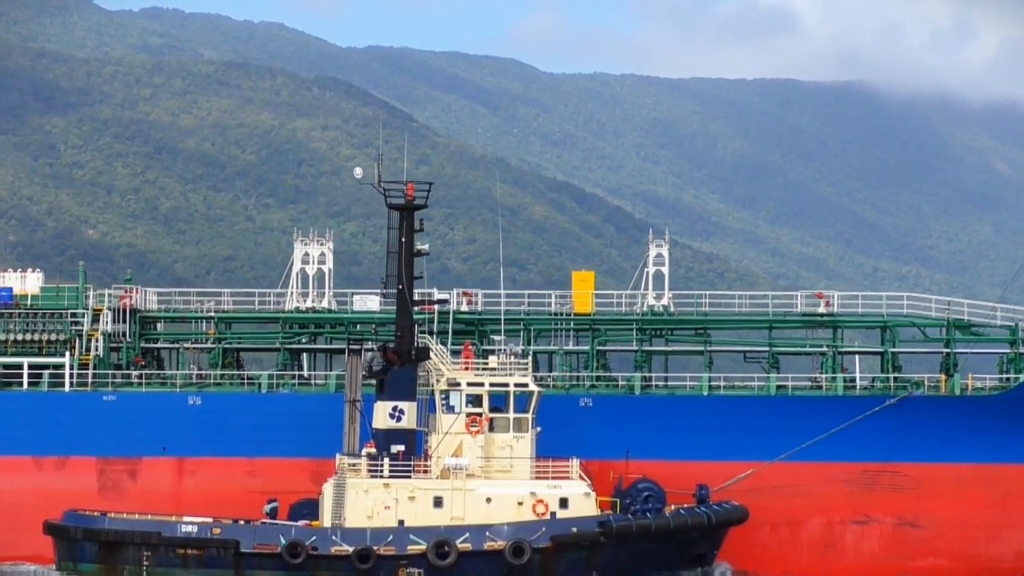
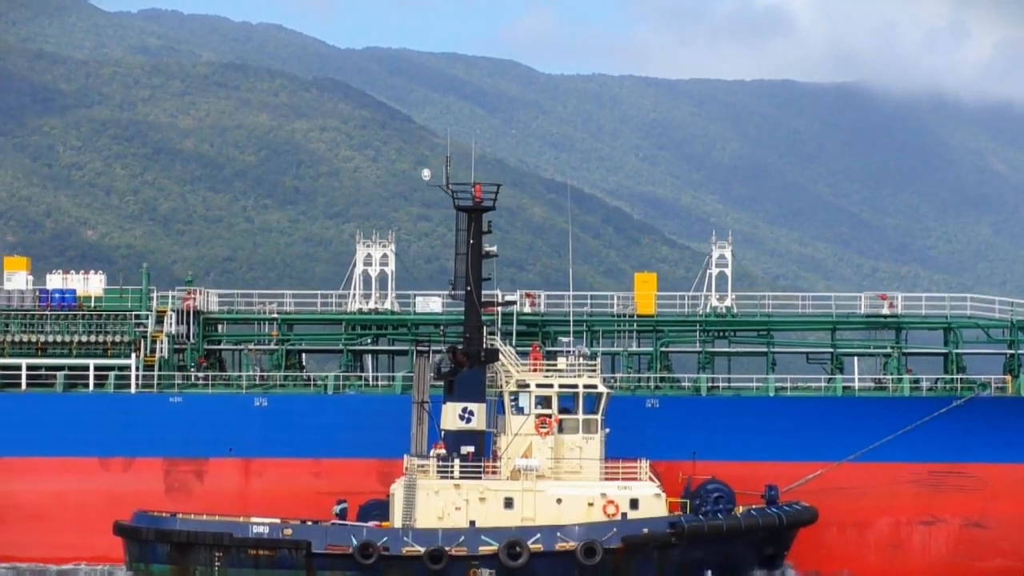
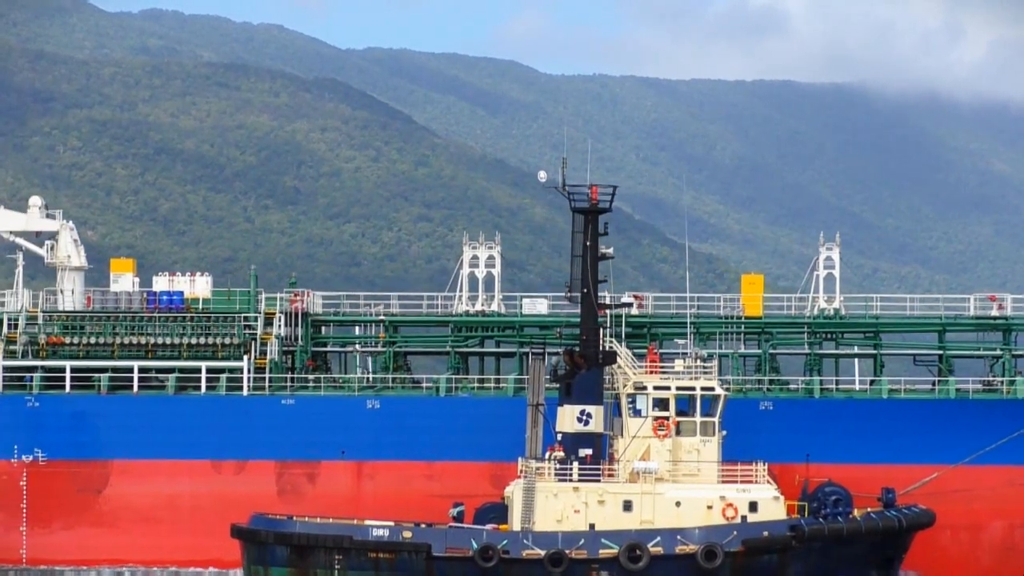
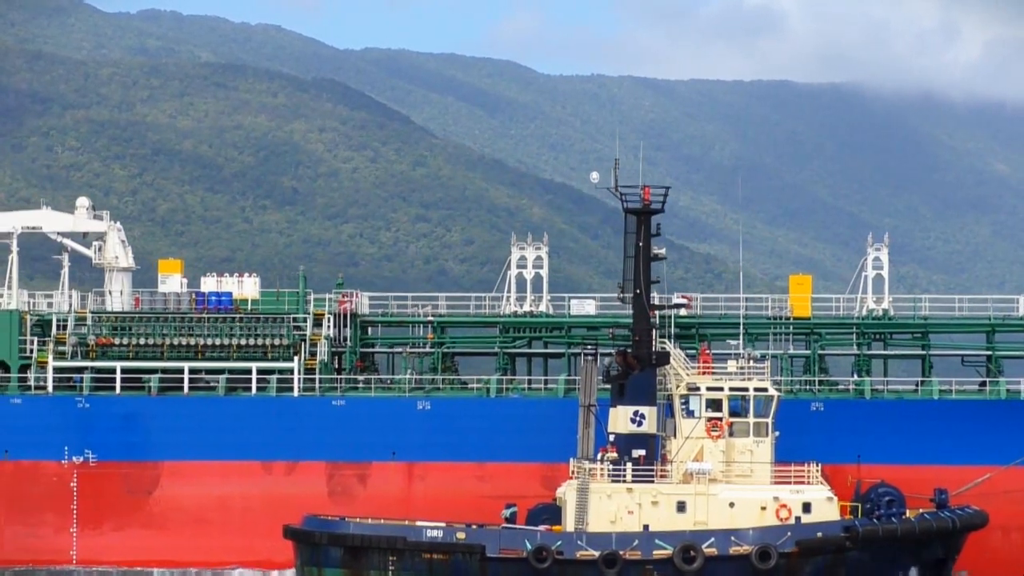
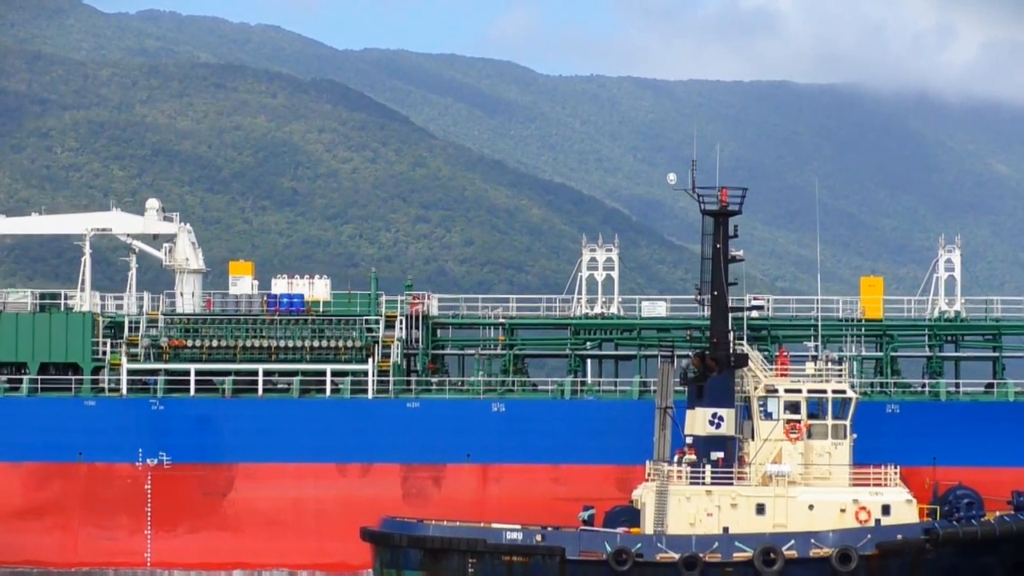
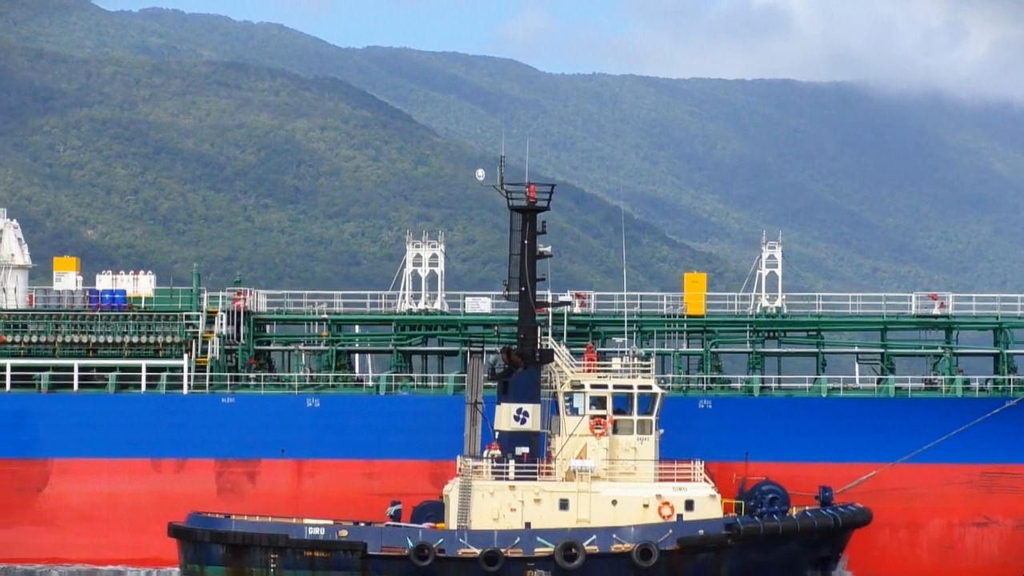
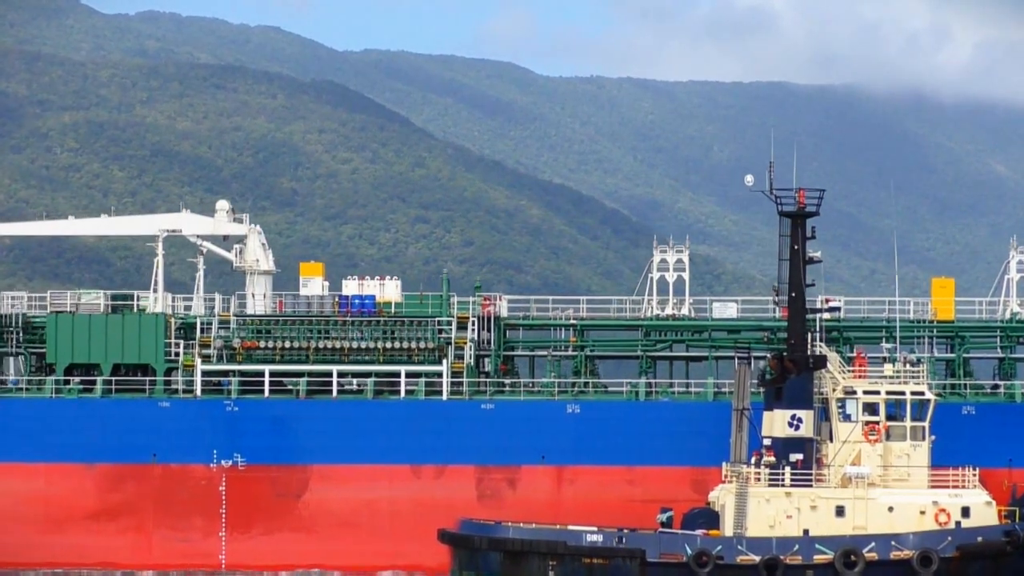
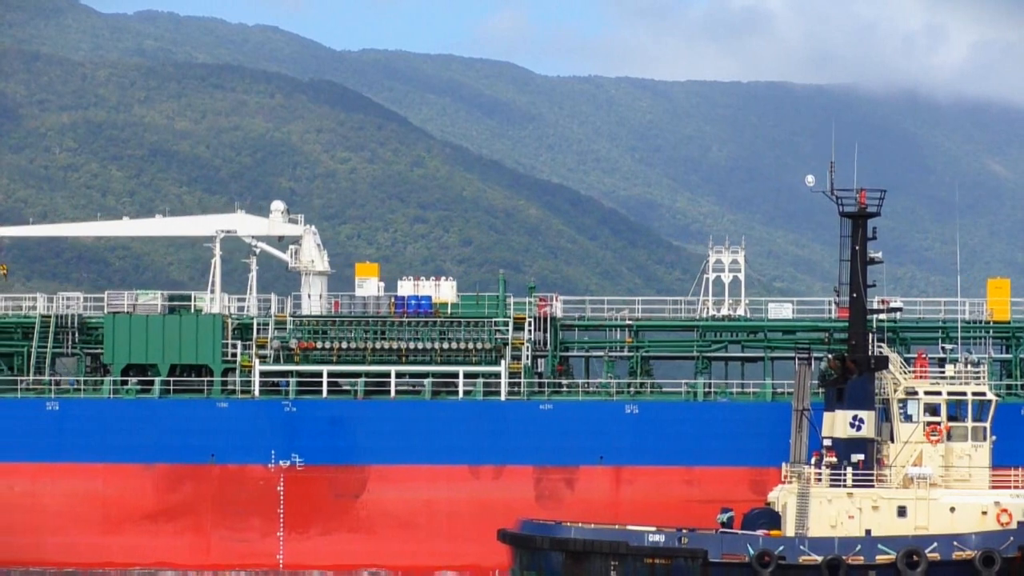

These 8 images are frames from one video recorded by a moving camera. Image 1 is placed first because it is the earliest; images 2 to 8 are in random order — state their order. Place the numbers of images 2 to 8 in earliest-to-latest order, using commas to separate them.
2, 6, 3, 4, 5, 7, 8
